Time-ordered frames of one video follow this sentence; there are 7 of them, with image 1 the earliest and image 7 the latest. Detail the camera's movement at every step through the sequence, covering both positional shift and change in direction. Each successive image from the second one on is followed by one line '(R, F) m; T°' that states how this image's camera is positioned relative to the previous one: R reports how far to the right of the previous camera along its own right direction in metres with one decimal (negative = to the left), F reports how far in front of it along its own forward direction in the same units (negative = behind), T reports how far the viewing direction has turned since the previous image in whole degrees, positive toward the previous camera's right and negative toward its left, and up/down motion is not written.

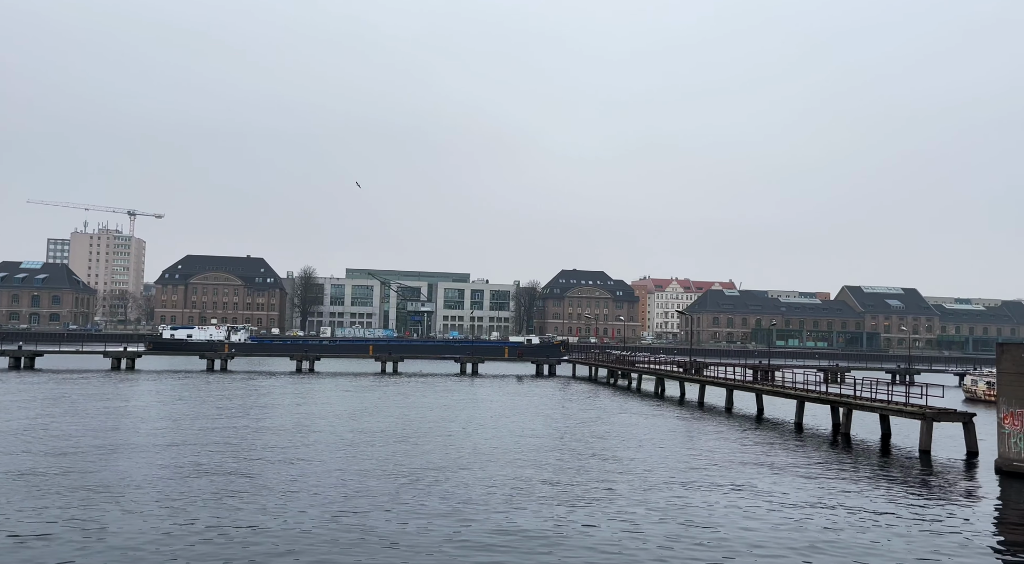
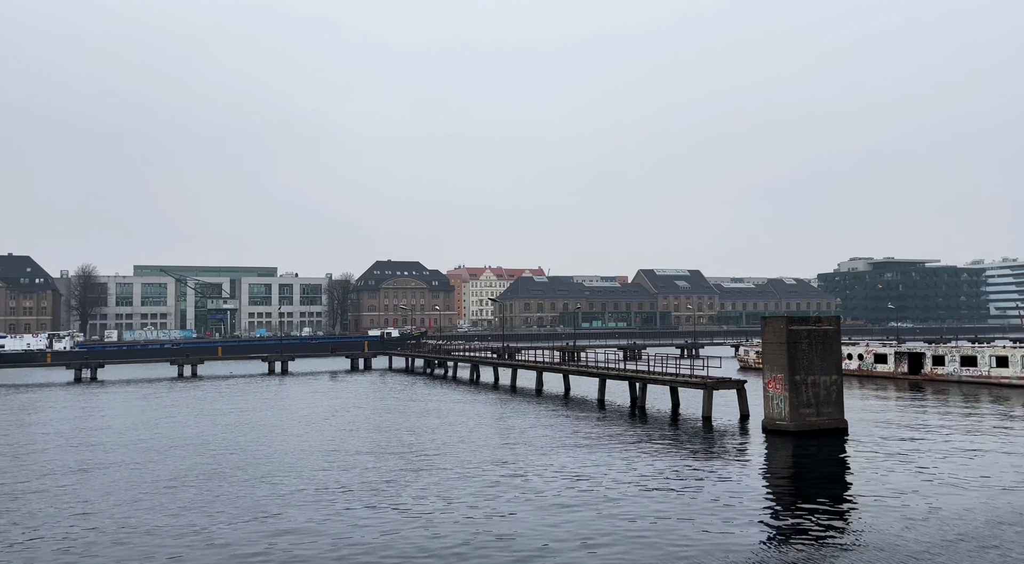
(-1.5, 0.0) m; +14°
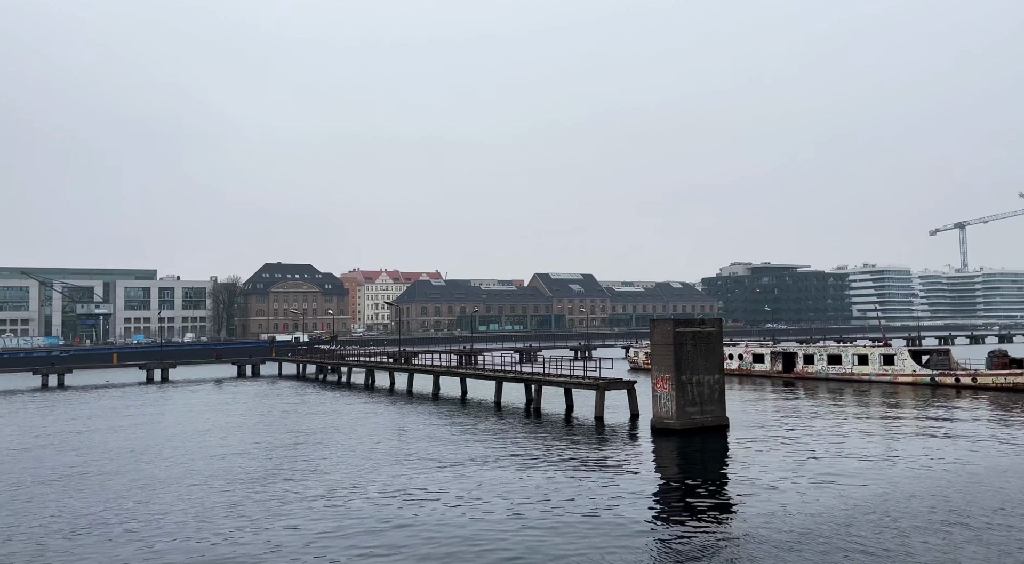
(-0.6, +0.7) m; +8°
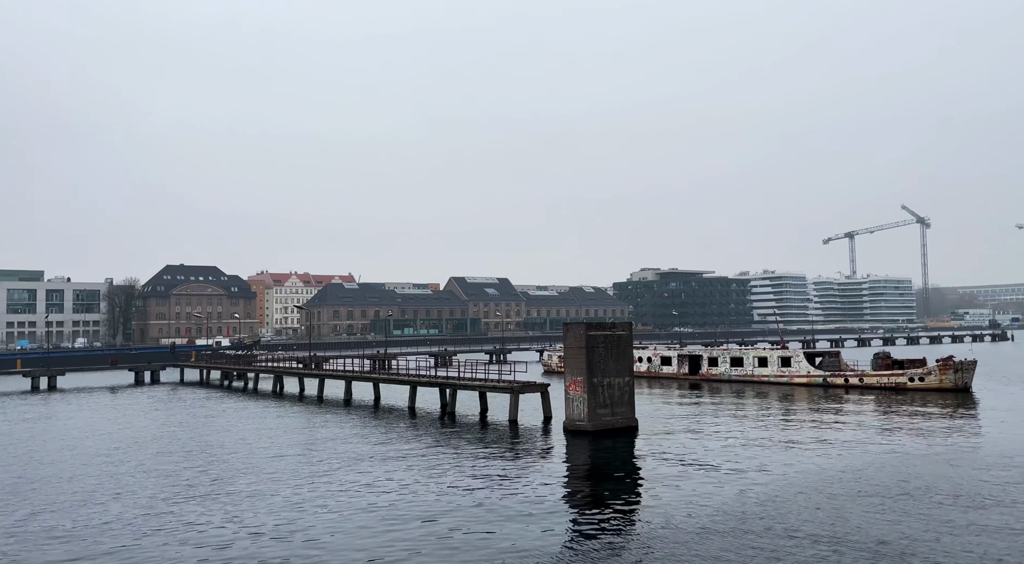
(-0.3, +0.8) m; +6°
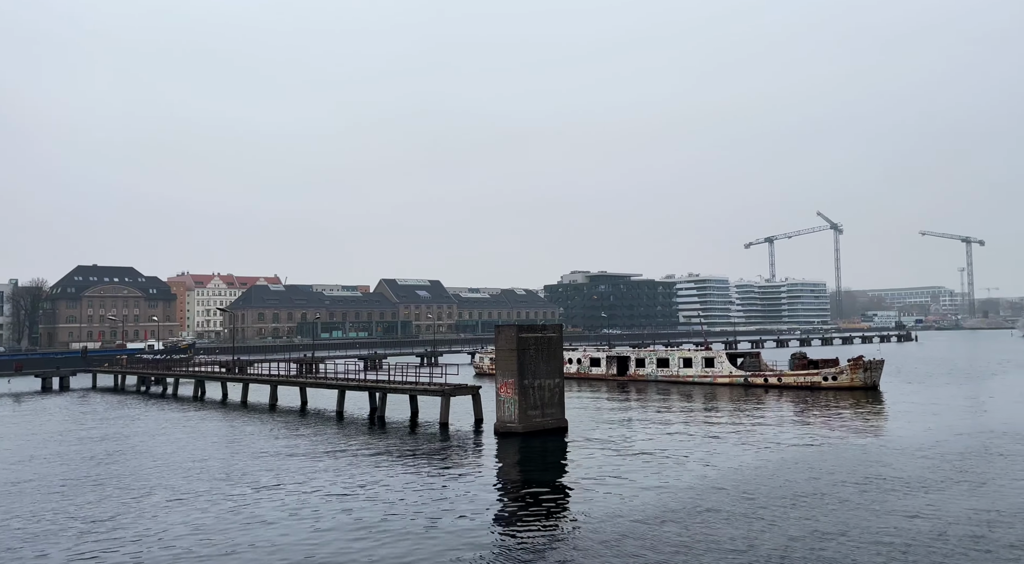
(-0.1, +0.6) m; +5°
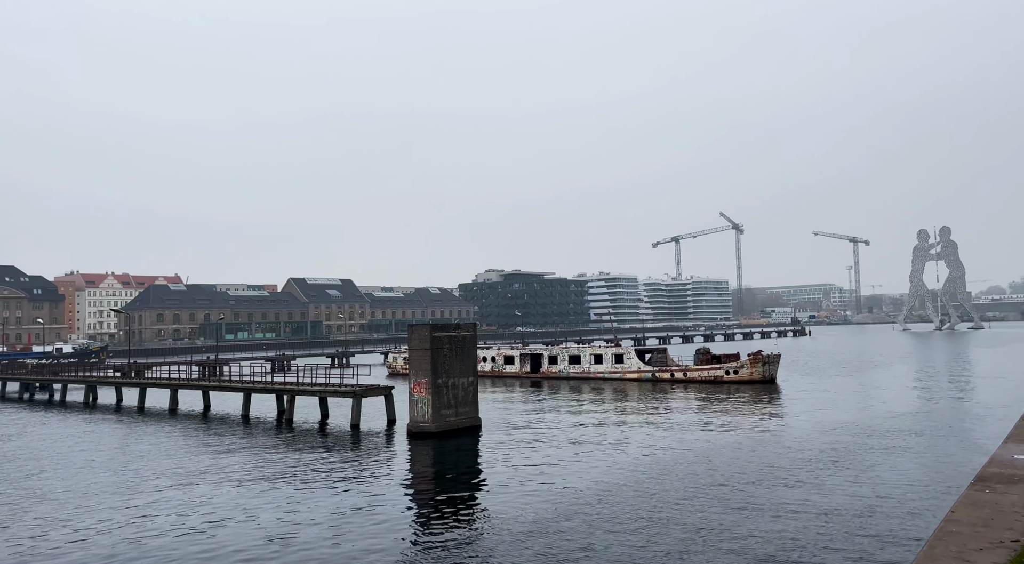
(+0.3, 0.0) m; +6°
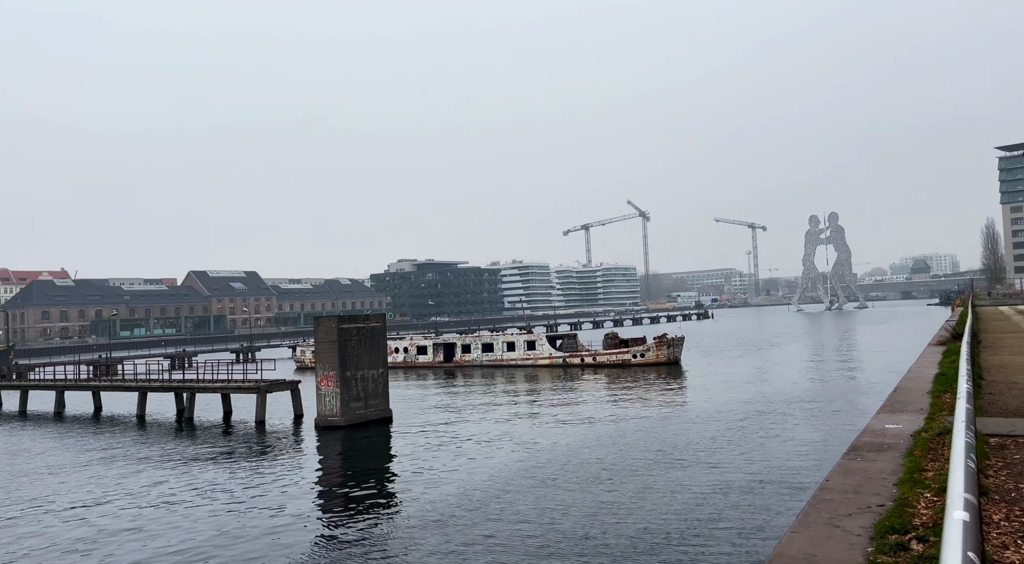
(+0.5, +0.2) m; +6°
